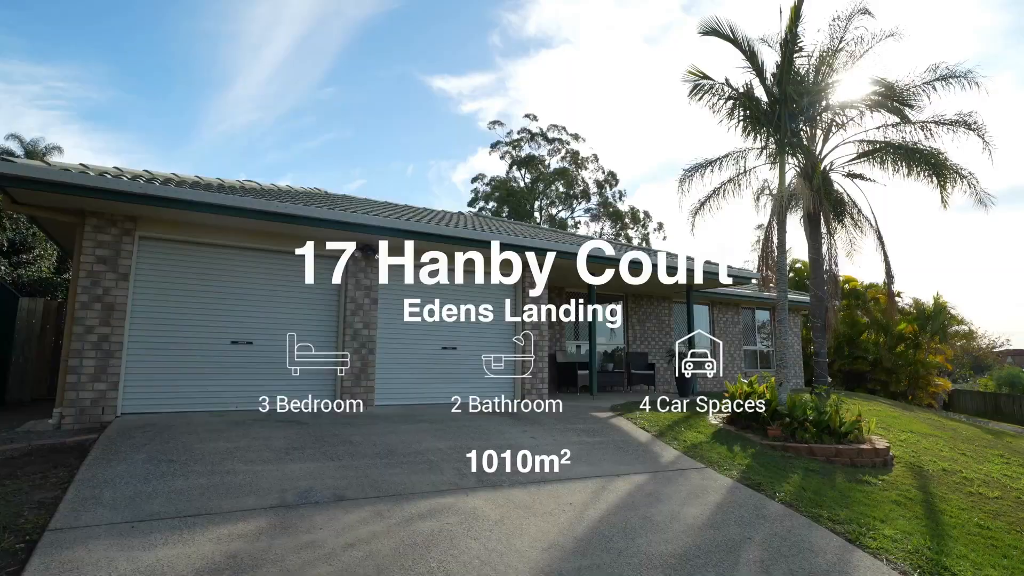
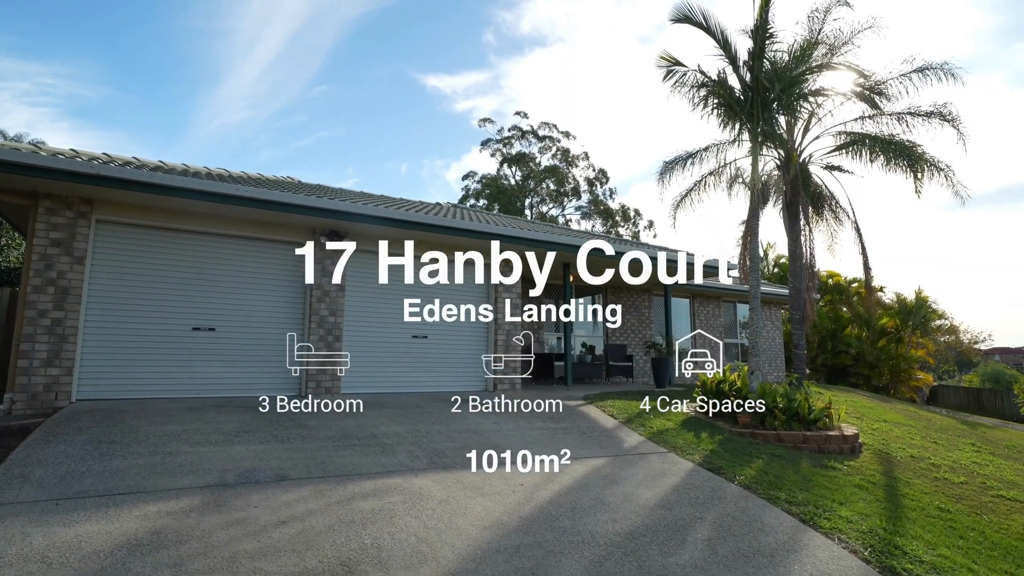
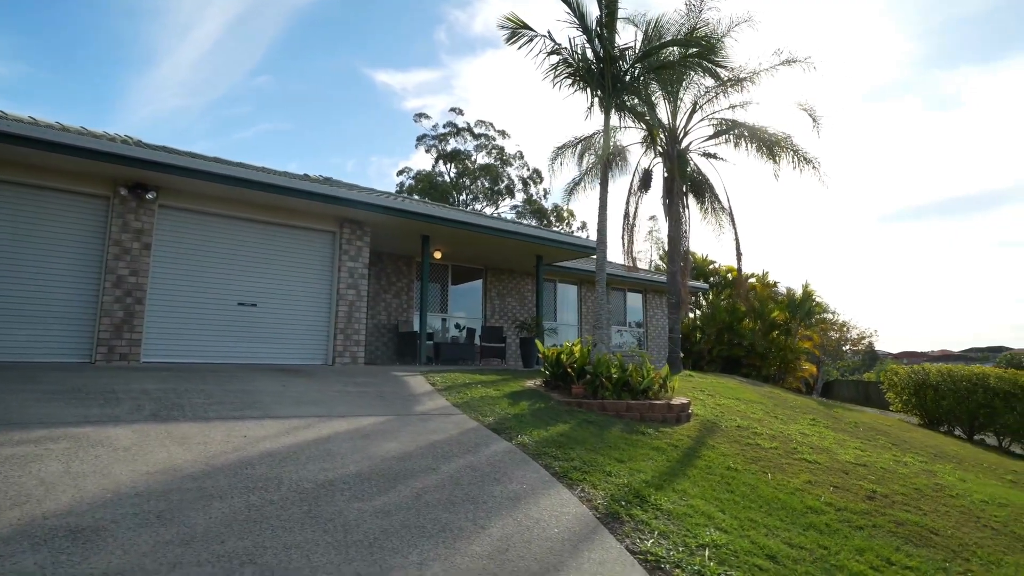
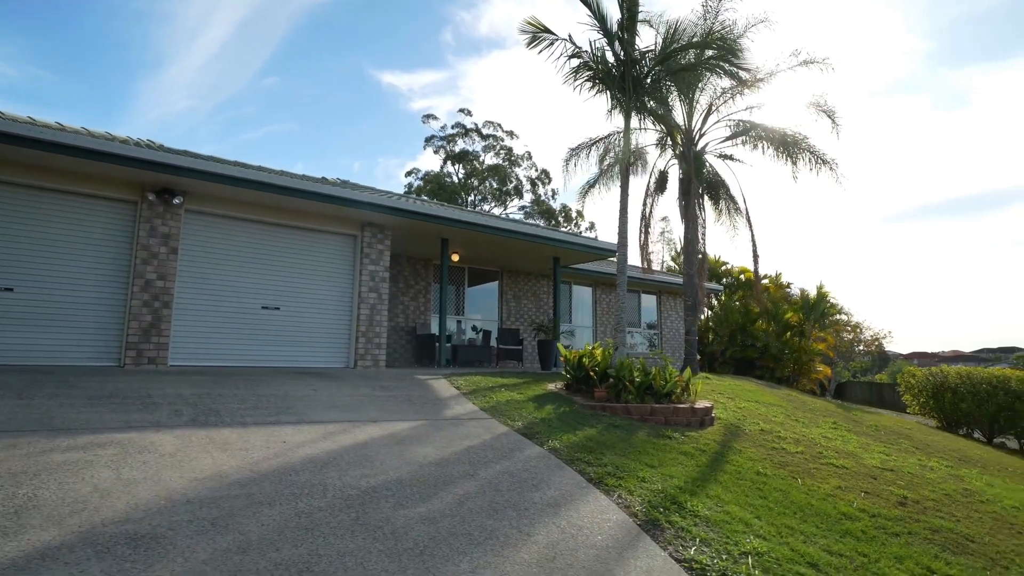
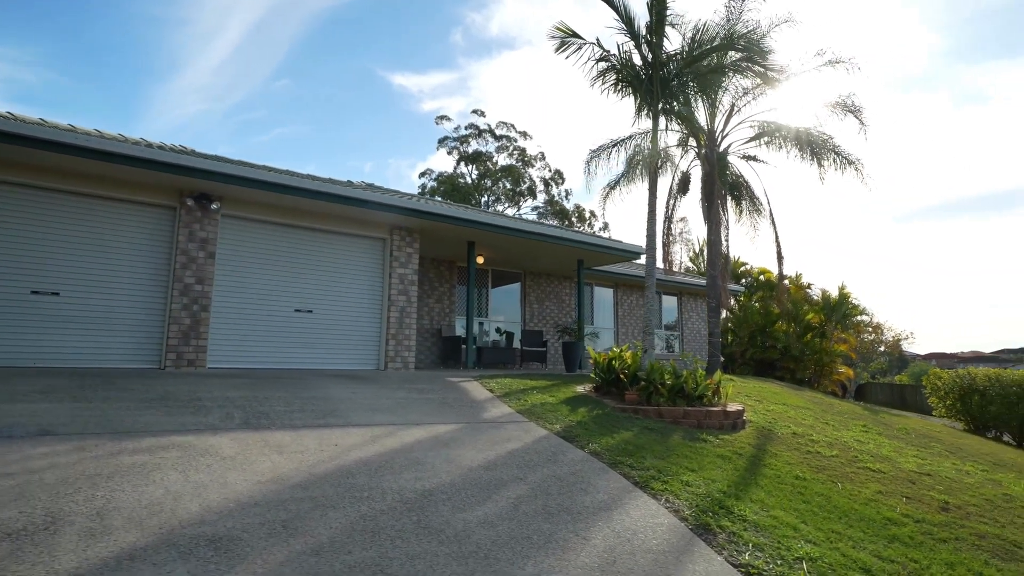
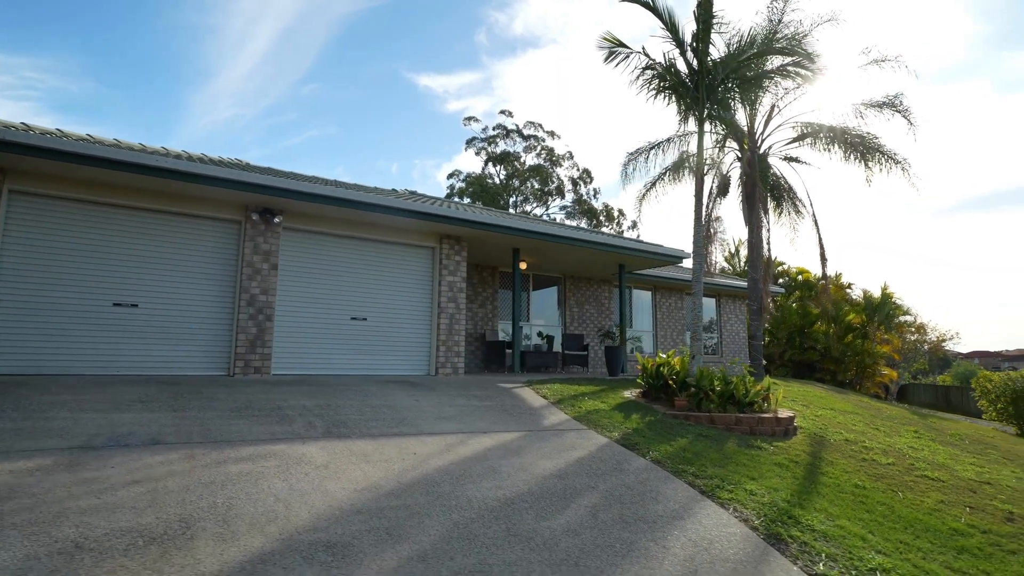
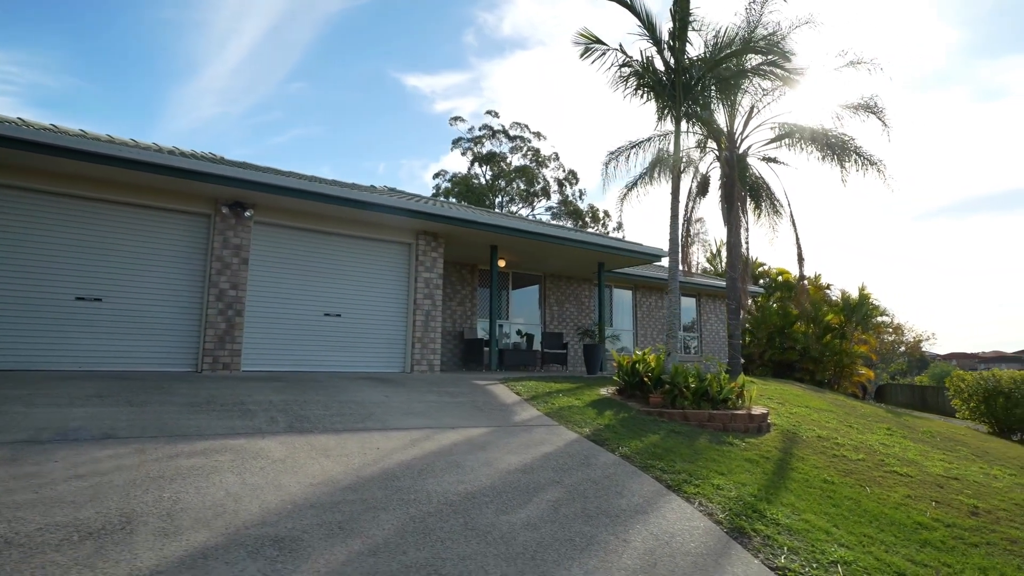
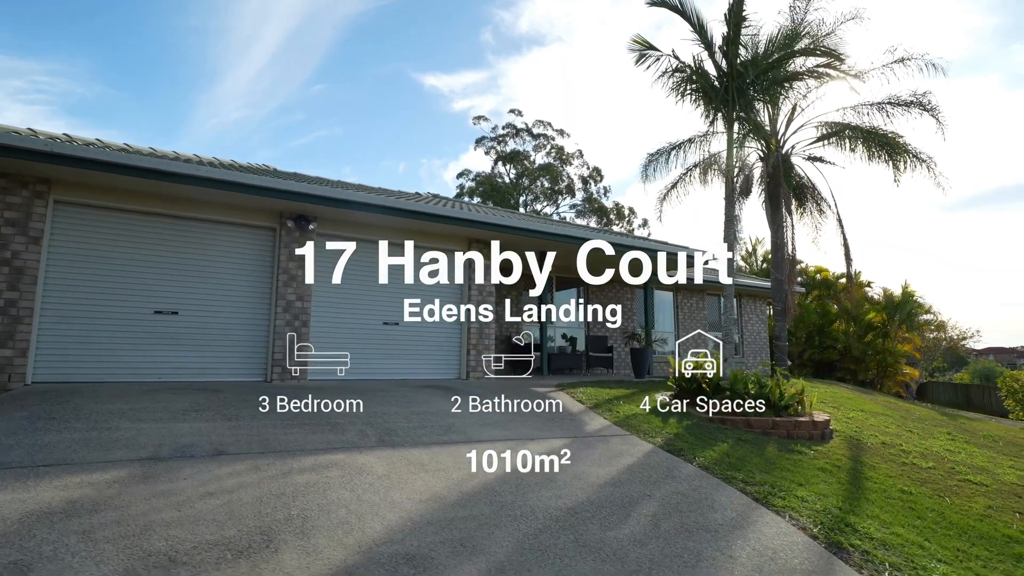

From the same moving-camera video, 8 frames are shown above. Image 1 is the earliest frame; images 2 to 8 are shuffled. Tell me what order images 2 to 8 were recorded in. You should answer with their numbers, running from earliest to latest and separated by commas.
2, 8, 6, 7, 5, 4, 3
